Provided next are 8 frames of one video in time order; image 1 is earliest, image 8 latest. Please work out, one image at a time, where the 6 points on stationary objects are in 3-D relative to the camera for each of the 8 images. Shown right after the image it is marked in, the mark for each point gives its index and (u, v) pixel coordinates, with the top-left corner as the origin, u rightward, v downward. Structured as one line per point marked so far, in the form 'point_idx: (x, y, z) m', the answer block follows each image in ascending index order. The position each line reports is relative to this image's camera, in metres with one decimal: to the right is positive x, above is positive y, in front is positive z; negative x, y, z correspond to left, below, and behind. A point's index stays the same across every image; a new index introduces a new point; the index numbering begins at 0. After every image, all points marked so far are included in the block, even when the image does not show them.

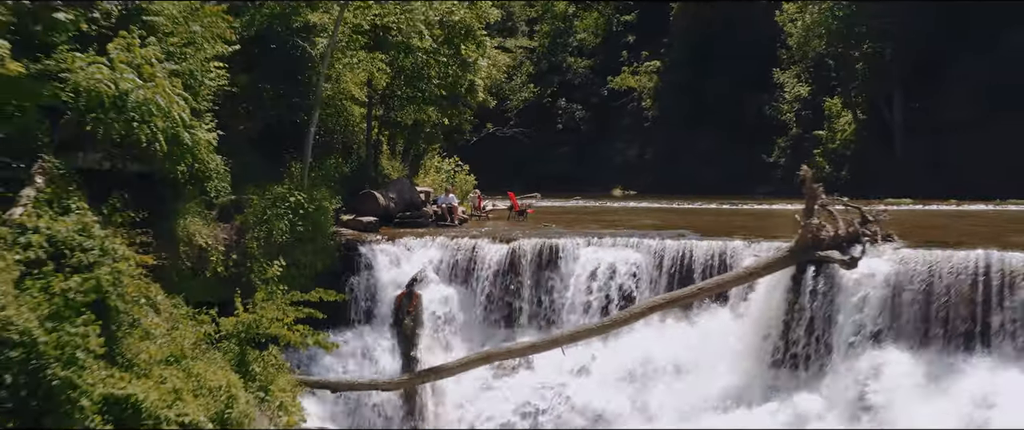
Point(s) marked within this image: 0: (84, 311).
0: (-3.2, -0.7, +5.0) m
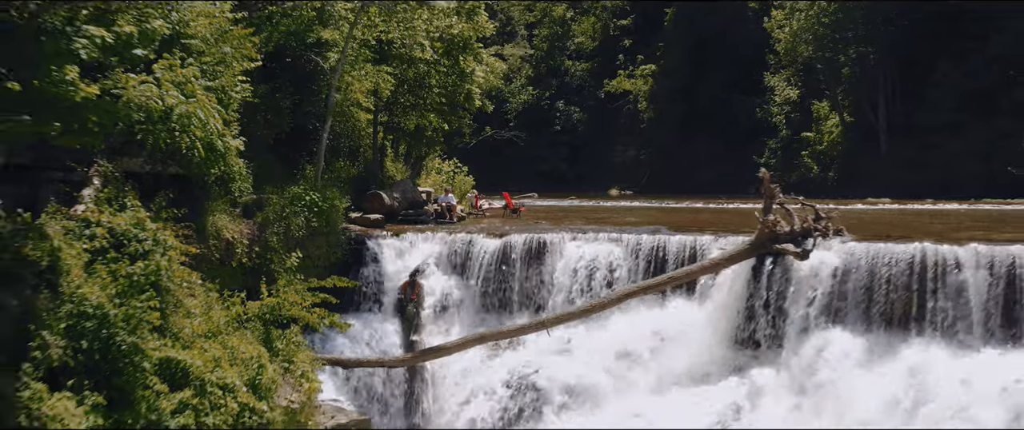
0: (-3.3, -0.7, +6.0) m
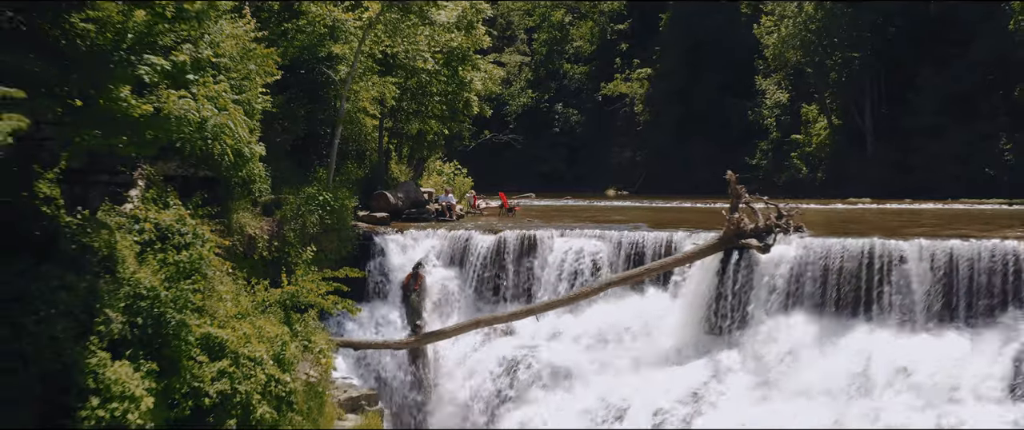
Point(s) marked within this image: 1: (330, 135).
0: (-3.4, -0.6, +7.0) m
1: (-3.3, +1.4, +12.1) m
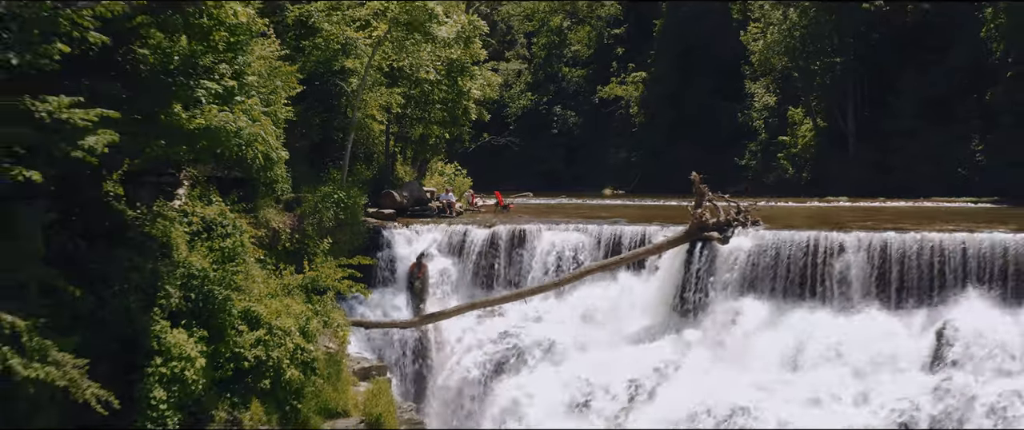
0: (-3.6, -0.6, +8.4) m
1: (-3.4, +1.5, +13.5) m
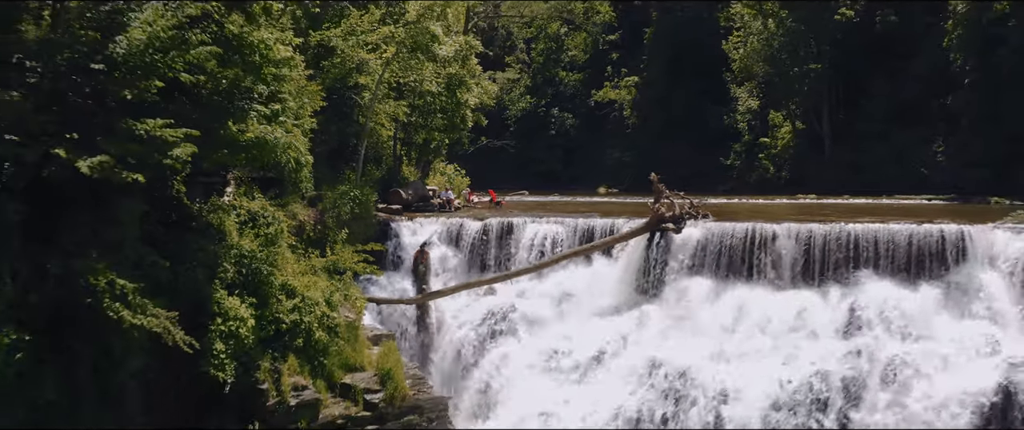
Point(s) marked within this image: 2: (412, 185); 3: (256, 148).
0: (-3.8, -0.5, +10.6) m
1: (-3.7, +1.6, +15.7) m
2: (-2.6, +0.8, +17.0) m
3: (-3.6, +1.0, +9.6) m
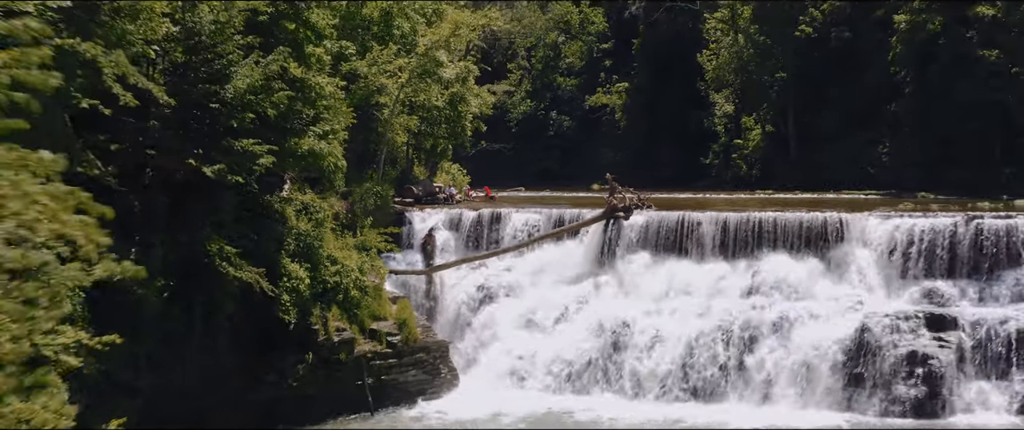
0: (-4.2, -0.2, +14.5) m
1: (-4.0, +1.8, +19.6) m
2: (-2.9, +1.0, +20.9) m
3: (-4.0, +1.2, +13.5) m
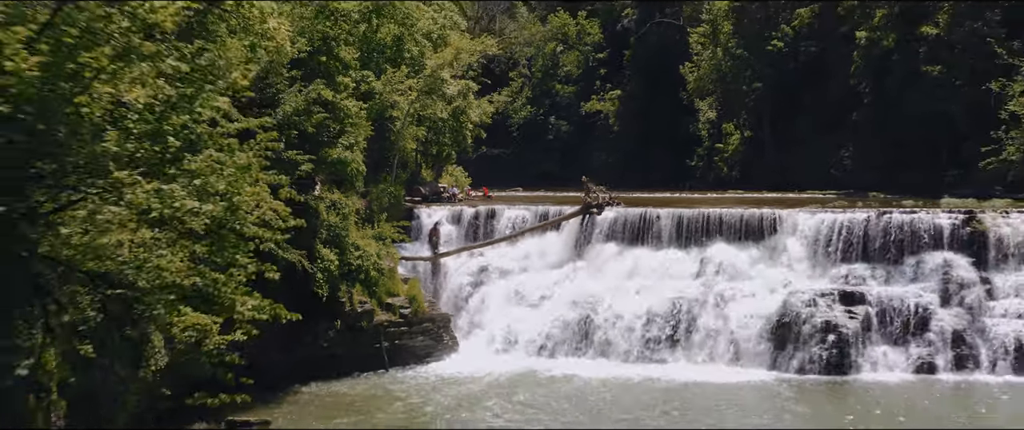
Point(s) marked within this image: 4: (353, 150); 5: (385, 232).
0: (-4.5, -0.1, +17.9) m
1: (-4.2, +2.0, +23.0) m
2: (-3.1, +1.2, +24.3) m
3: (-4.3, +1.3, +16.9) m
4: (-4.2, +1.7, +17.4) m
5: (-3.6, -0.5, +19.1) m
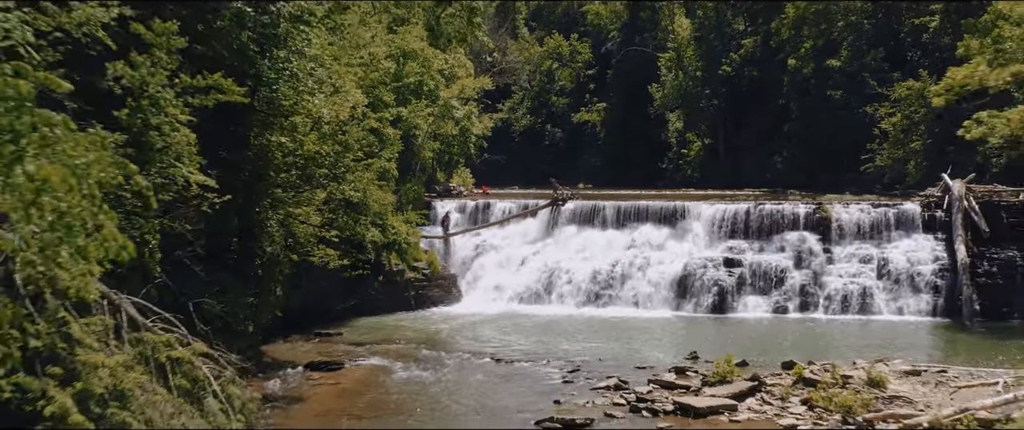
0: (-5.0, +0.3, +26.2) m
1: (-4.6, +2.4, +31.3) m
2: (-3.5, +1.6, +32.6) m
3: (-4.9, +1.7, +25.2) m
4: (-4.7, +2.1, +25.7) m
5: (-4.1, -0.1, +27.4) m
